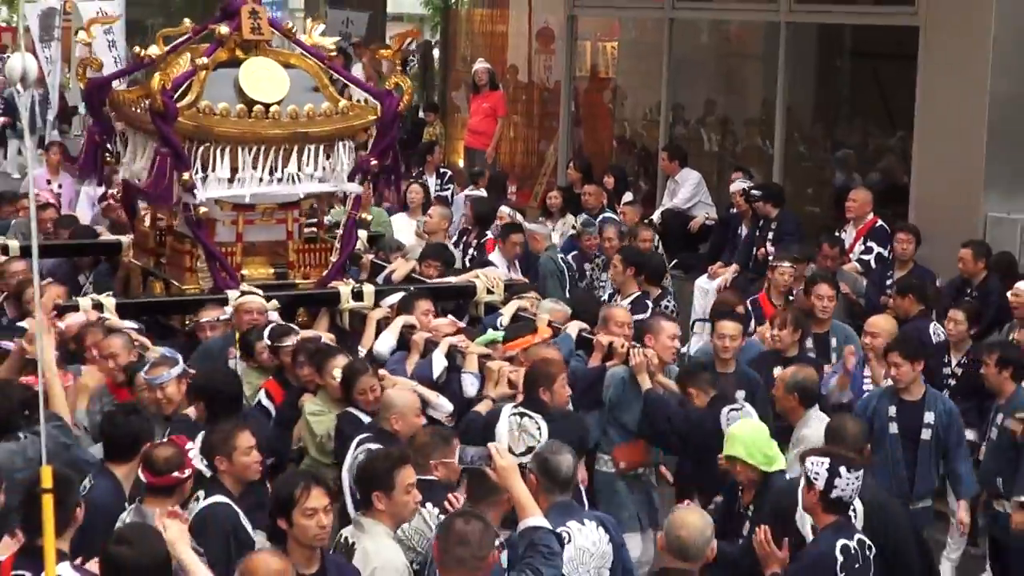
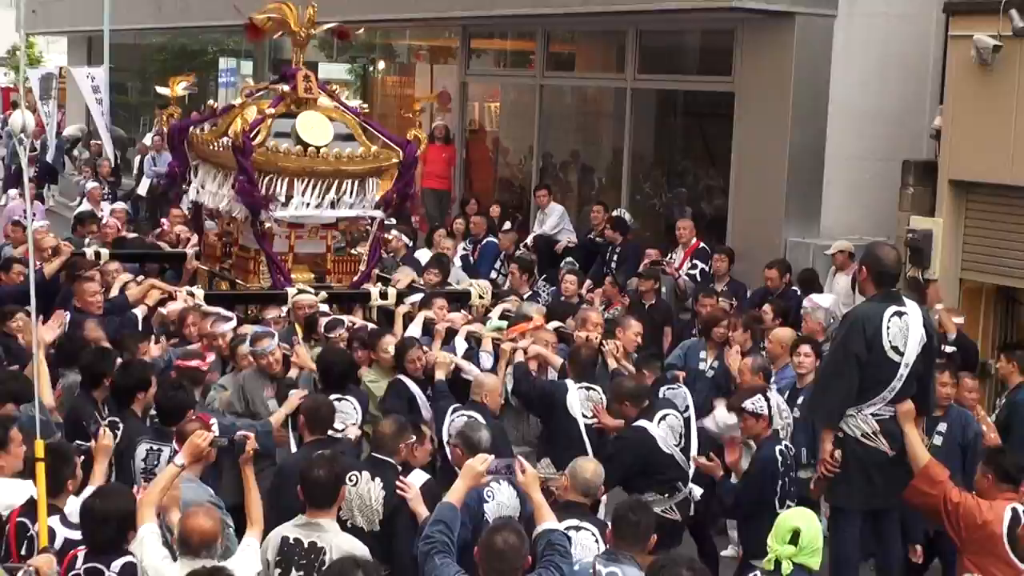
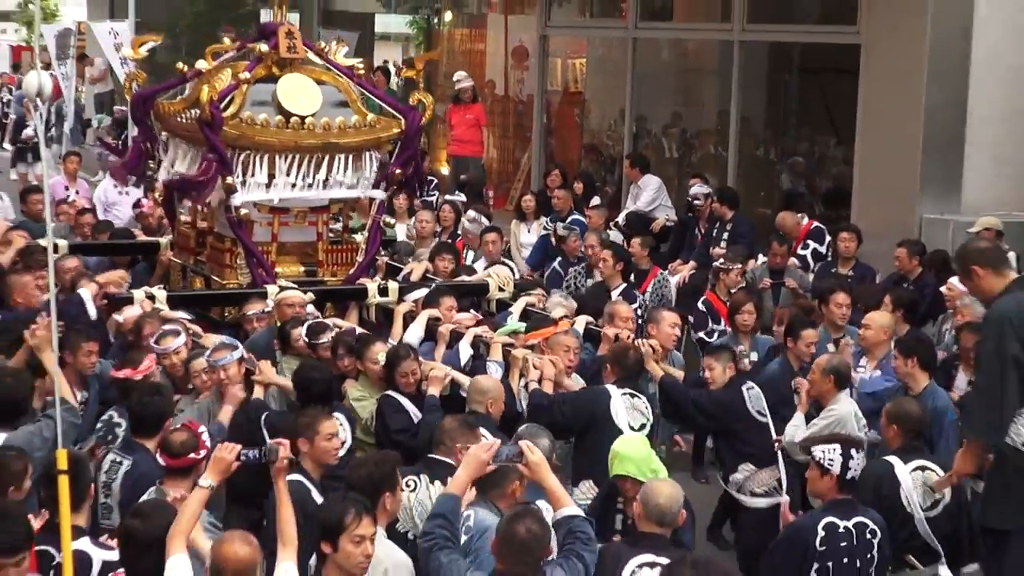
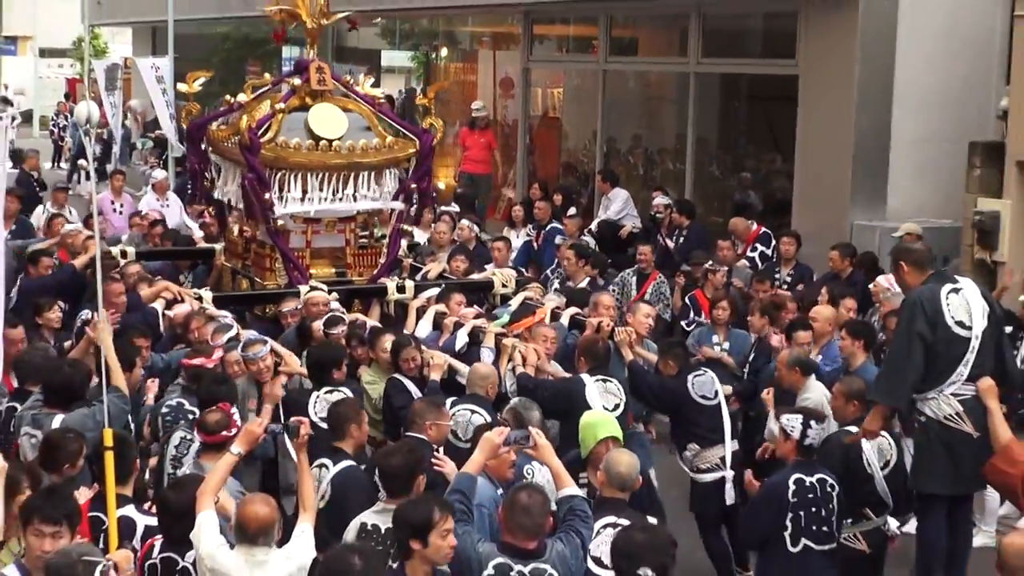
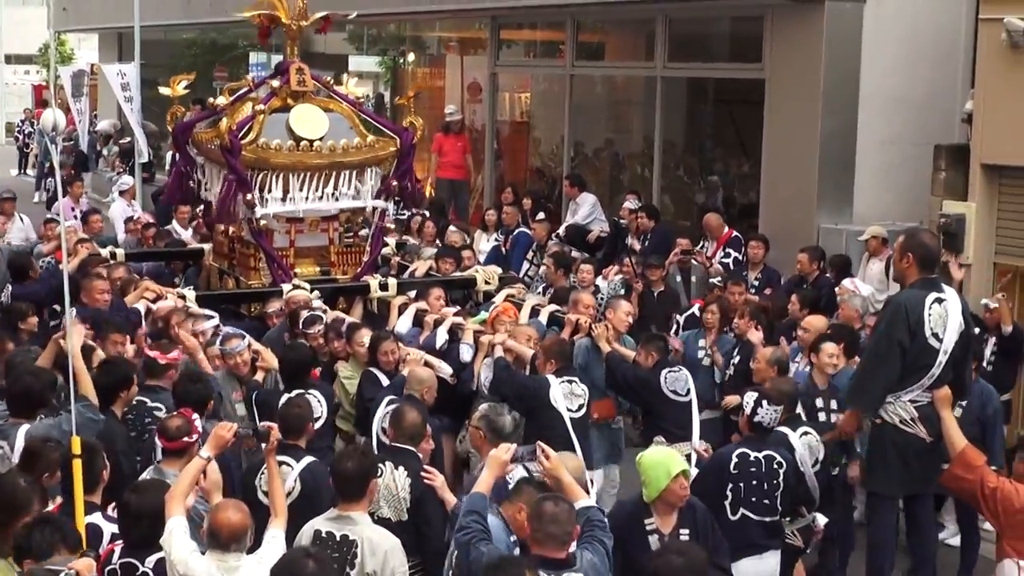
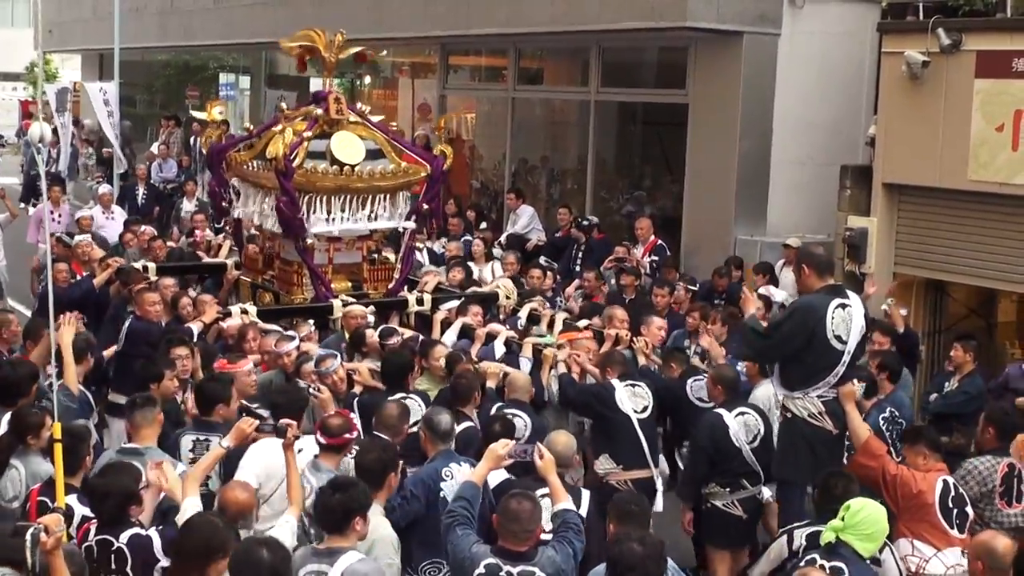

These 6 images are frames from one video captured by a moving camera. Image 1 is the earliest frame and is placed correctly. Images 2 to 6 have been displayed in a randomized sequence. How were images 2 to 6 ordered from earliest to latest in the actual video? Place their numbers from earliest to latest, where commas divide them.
3, 4, 5, 2, 6
